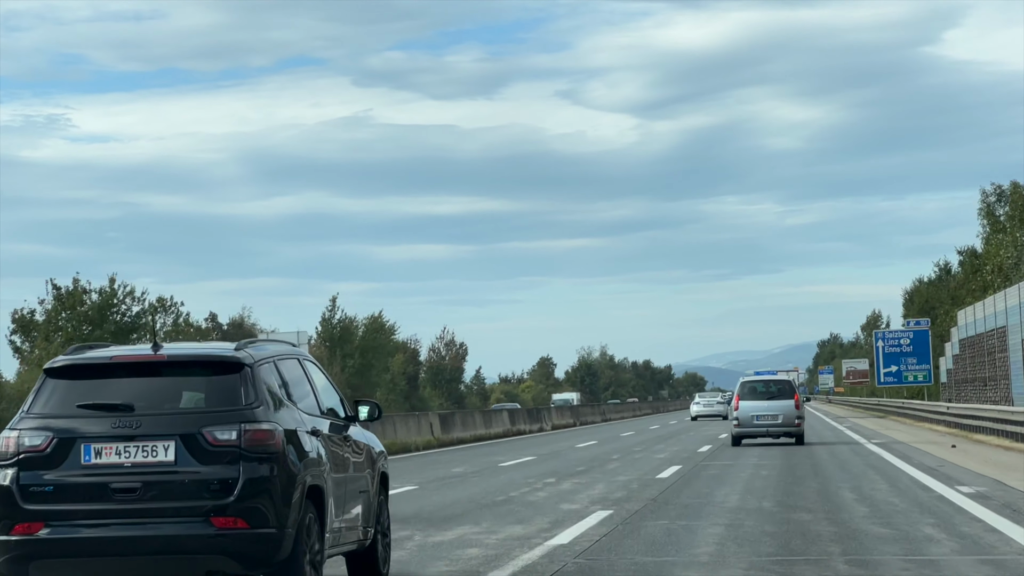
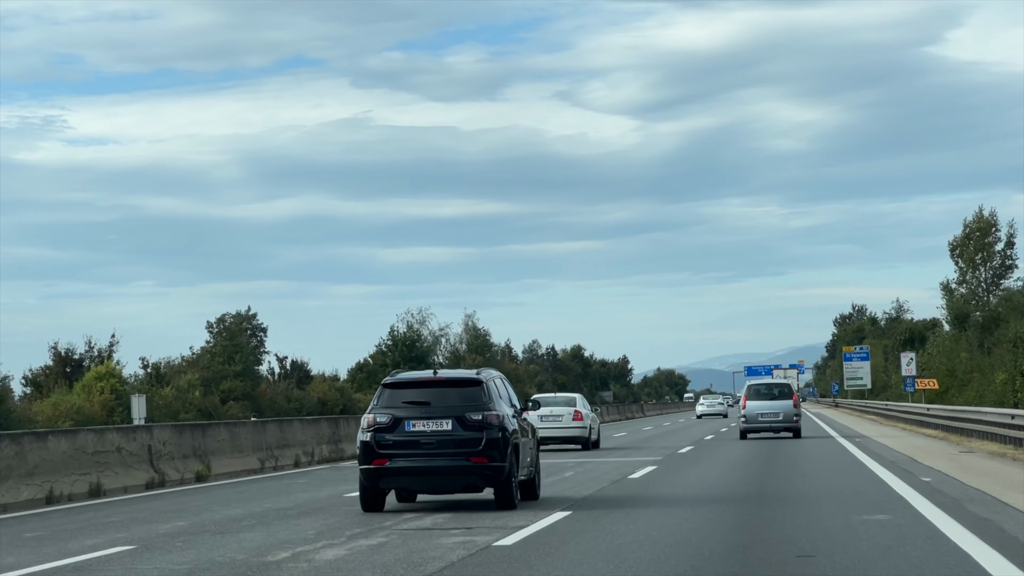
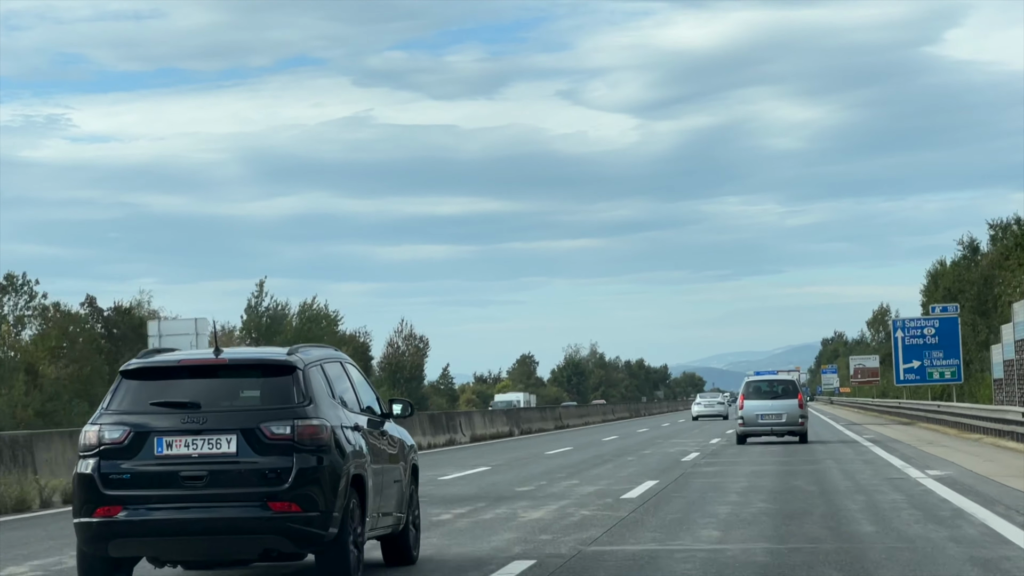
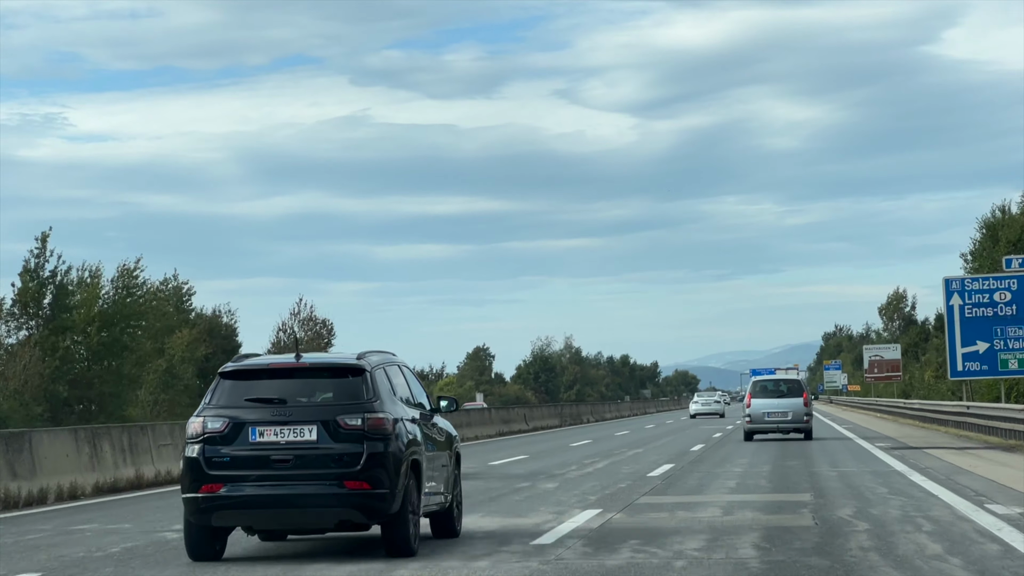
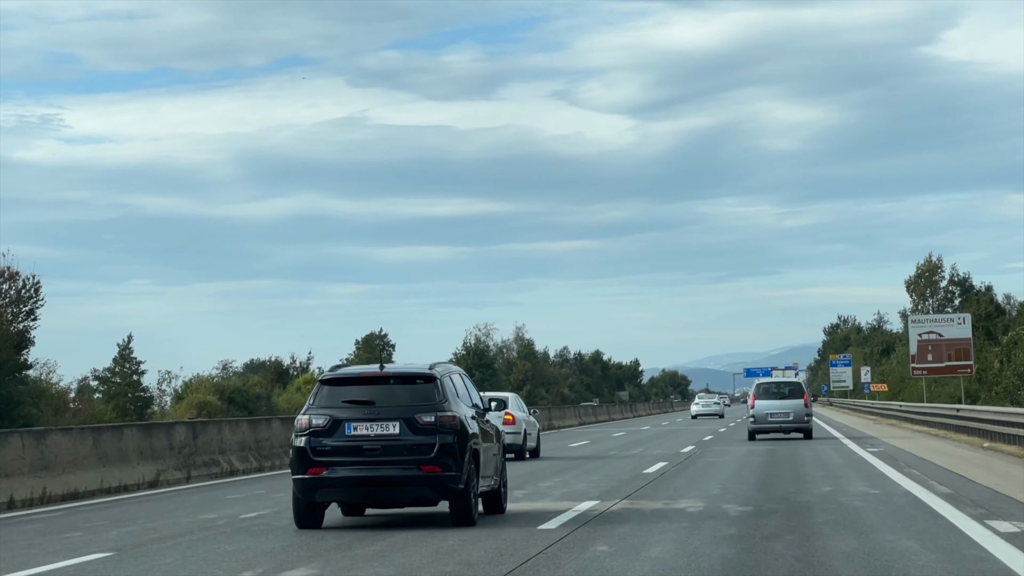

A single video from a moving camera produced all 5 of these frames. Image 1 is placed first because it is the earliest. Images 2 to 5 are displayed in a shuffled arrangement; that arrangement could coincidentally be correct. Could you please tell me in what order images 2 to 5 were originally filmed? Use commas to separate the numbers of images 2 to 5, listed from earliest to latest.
3, 4, 5, 2
